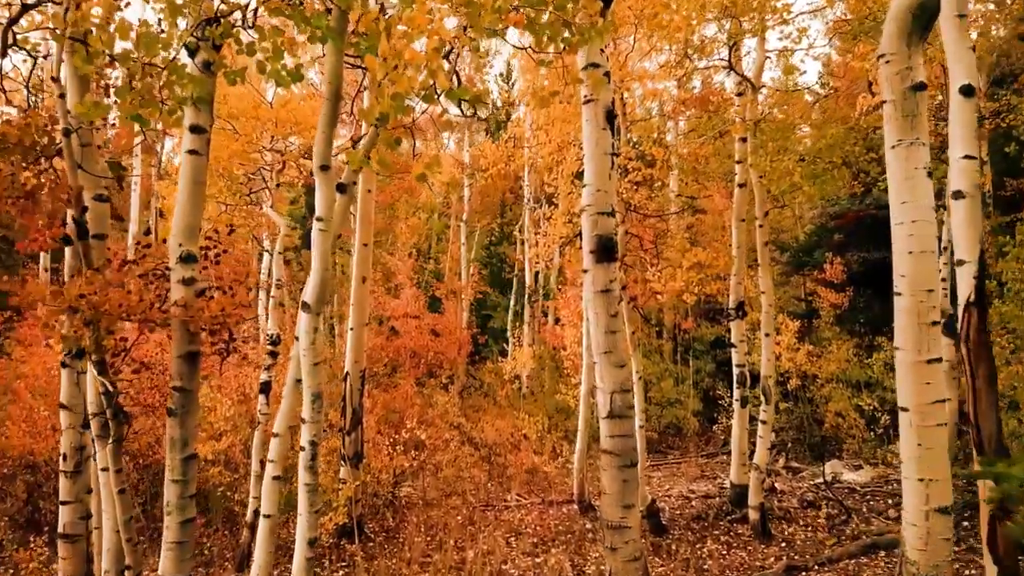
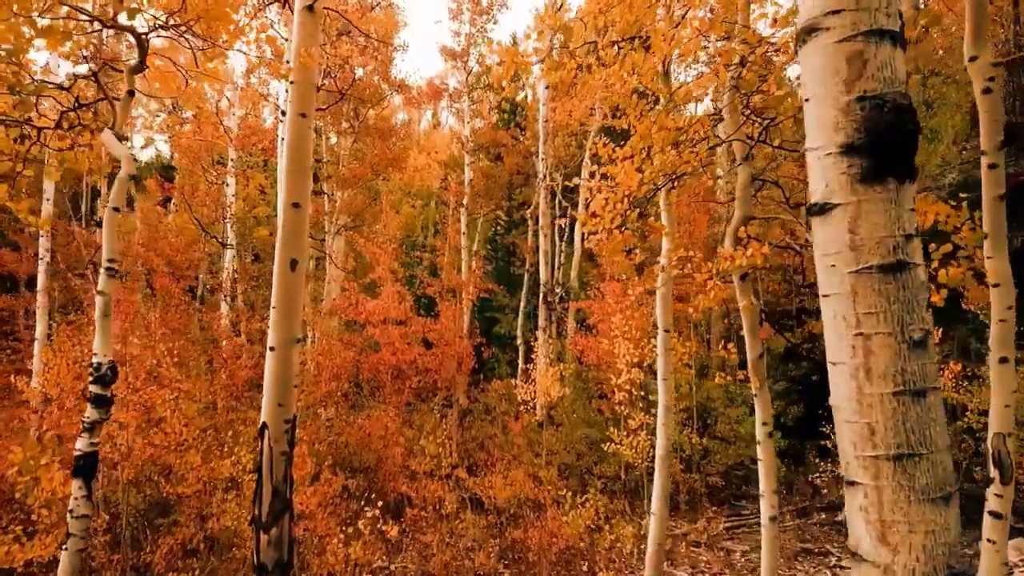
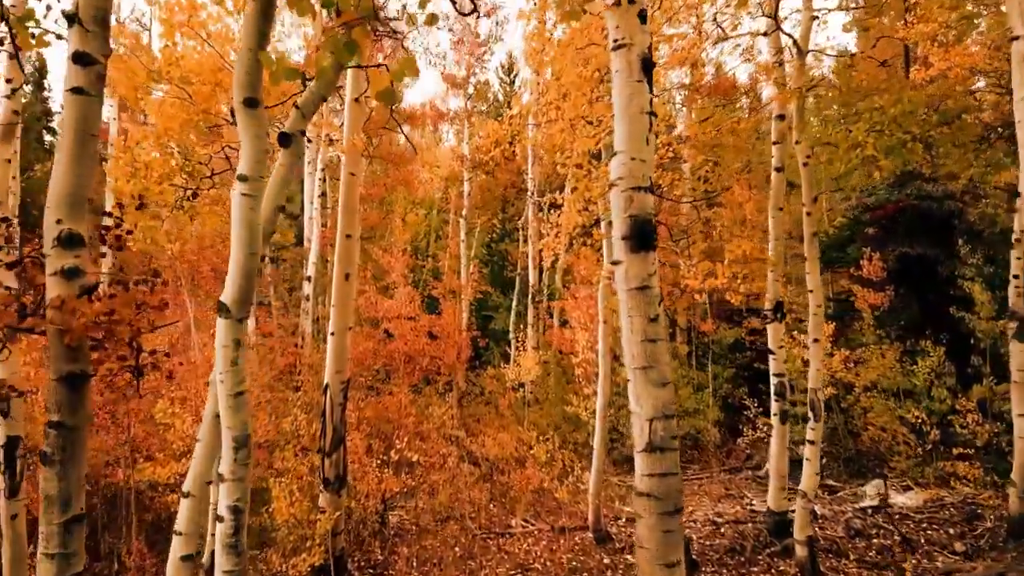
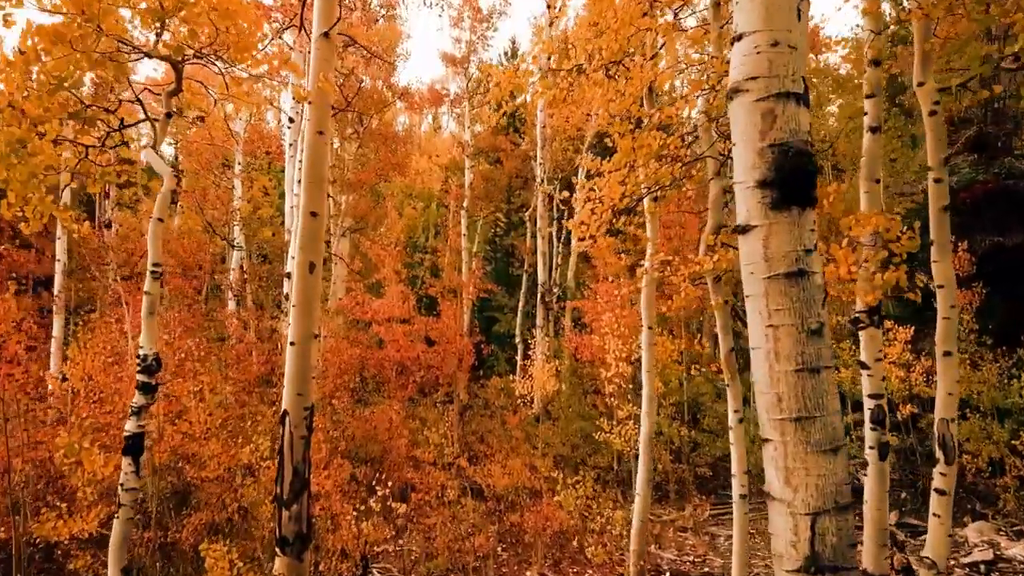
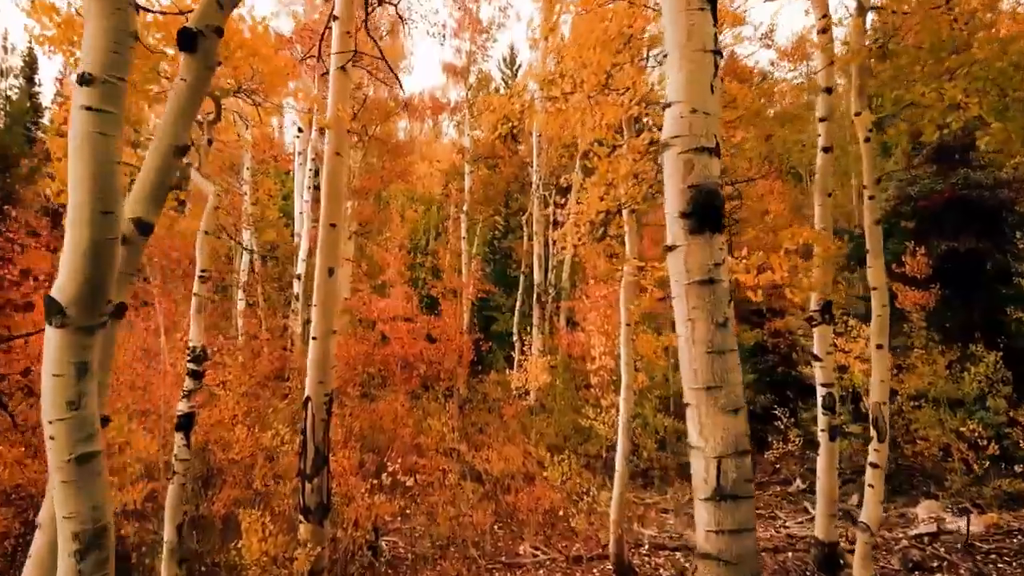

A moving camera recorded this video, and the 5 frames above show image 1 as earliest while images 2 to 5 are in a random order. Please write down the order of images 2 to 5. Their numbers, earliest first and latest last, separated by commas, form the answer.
3, 5, 4, 2
